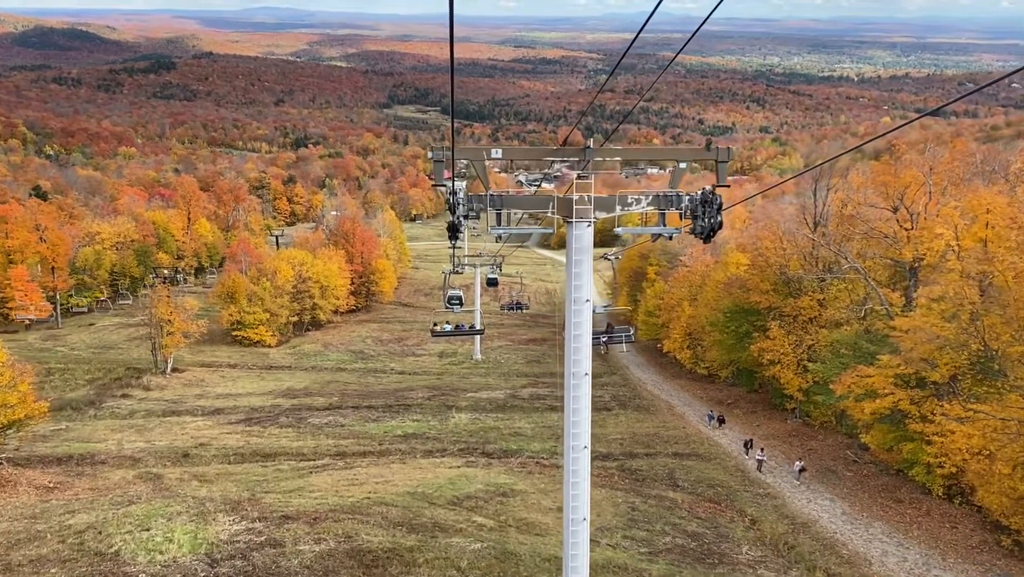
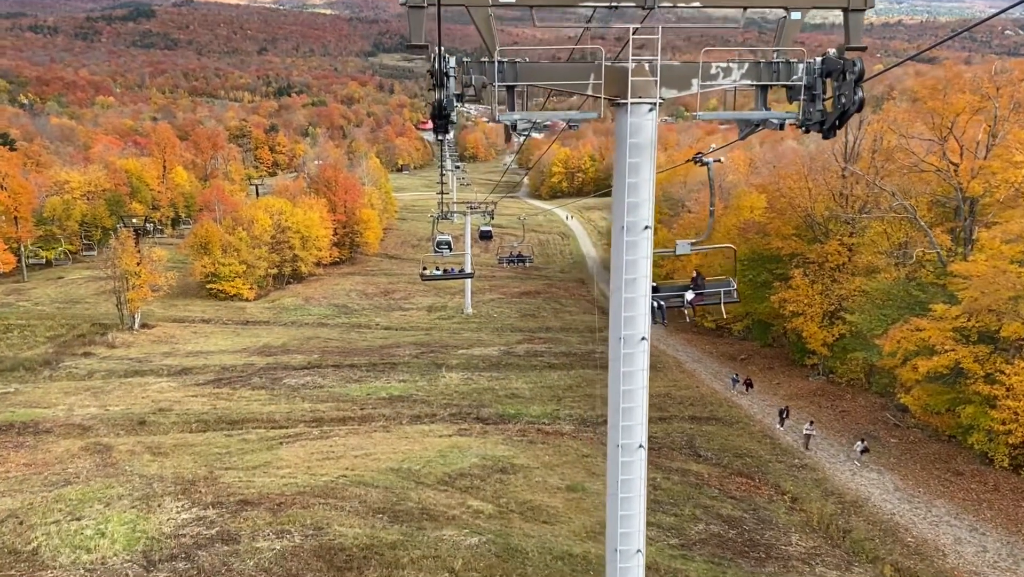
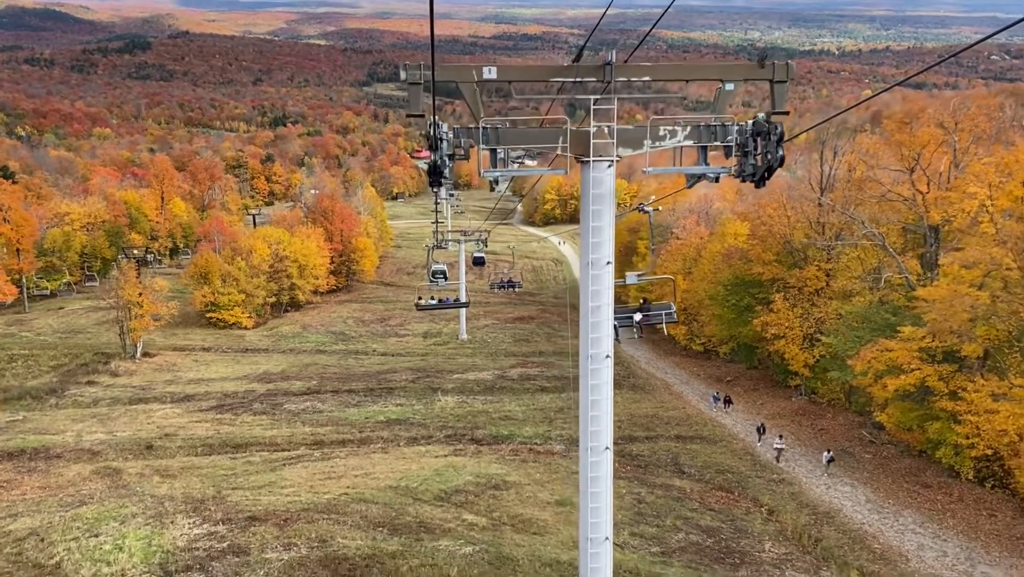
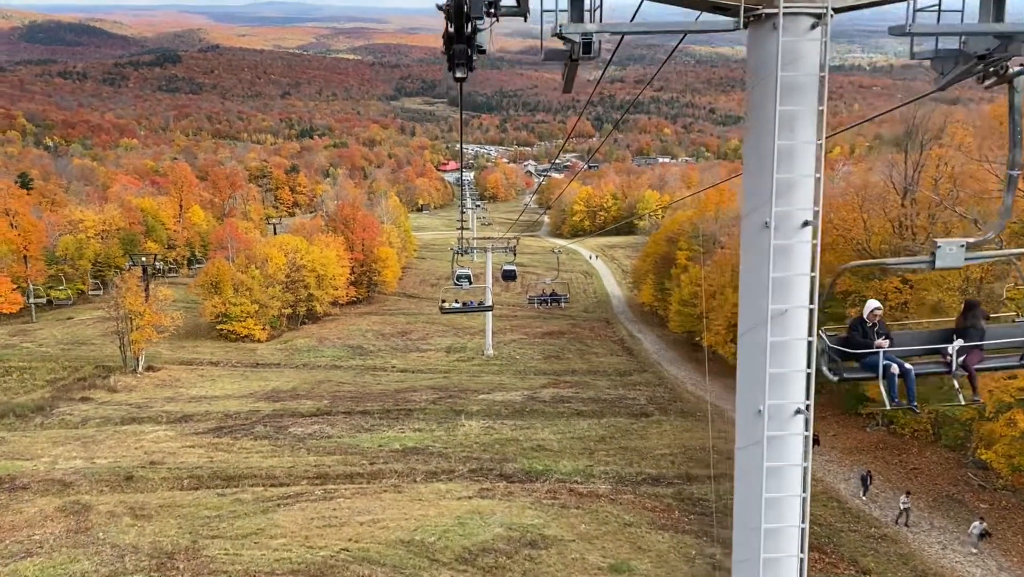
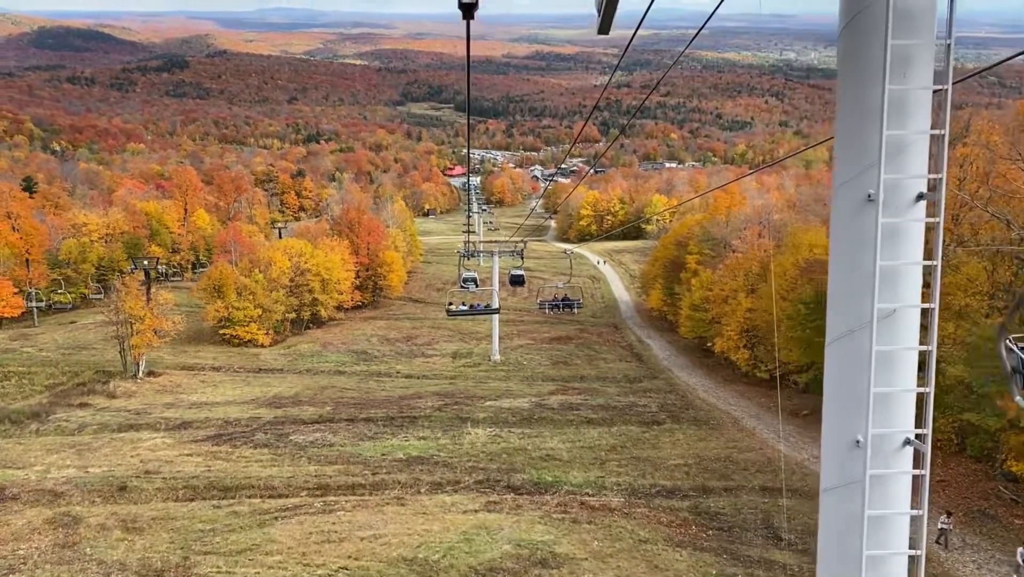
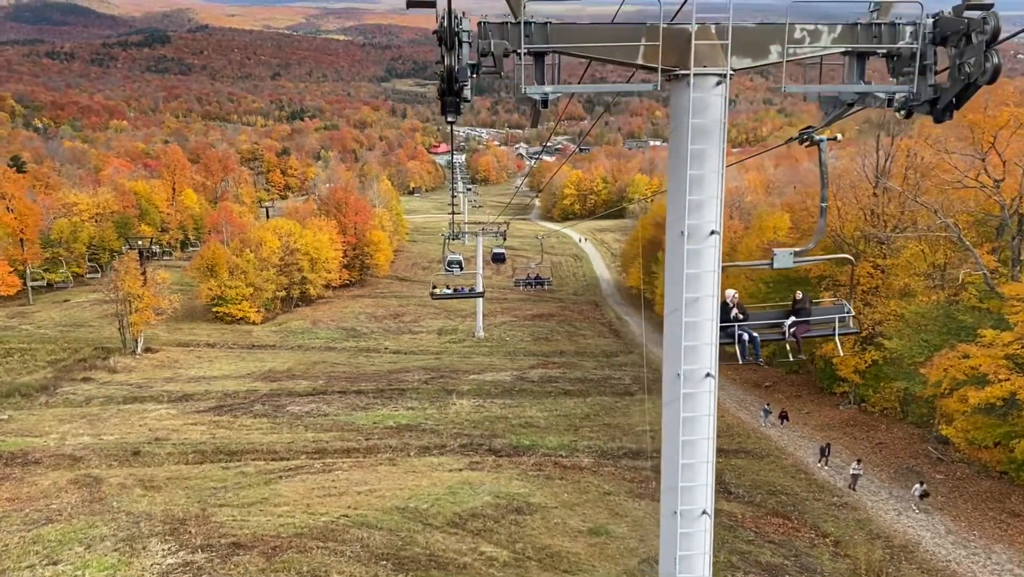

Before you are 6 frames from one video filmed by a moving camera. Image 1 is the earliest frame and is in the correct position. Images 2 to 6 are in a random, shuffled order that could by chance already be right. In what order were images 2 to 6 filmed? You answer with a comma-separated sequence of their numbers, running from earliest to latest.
3, 2, 6, 4, 5
